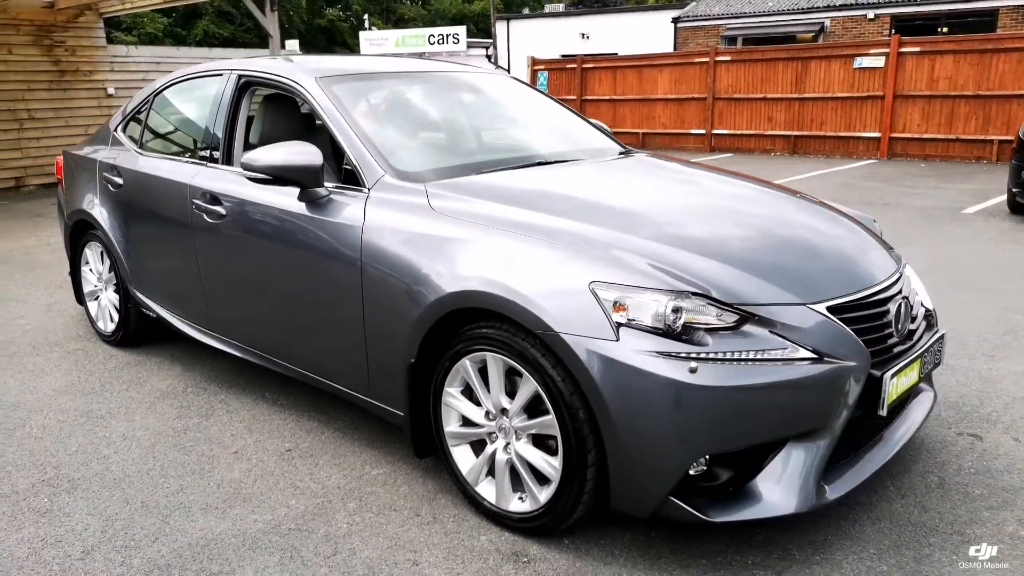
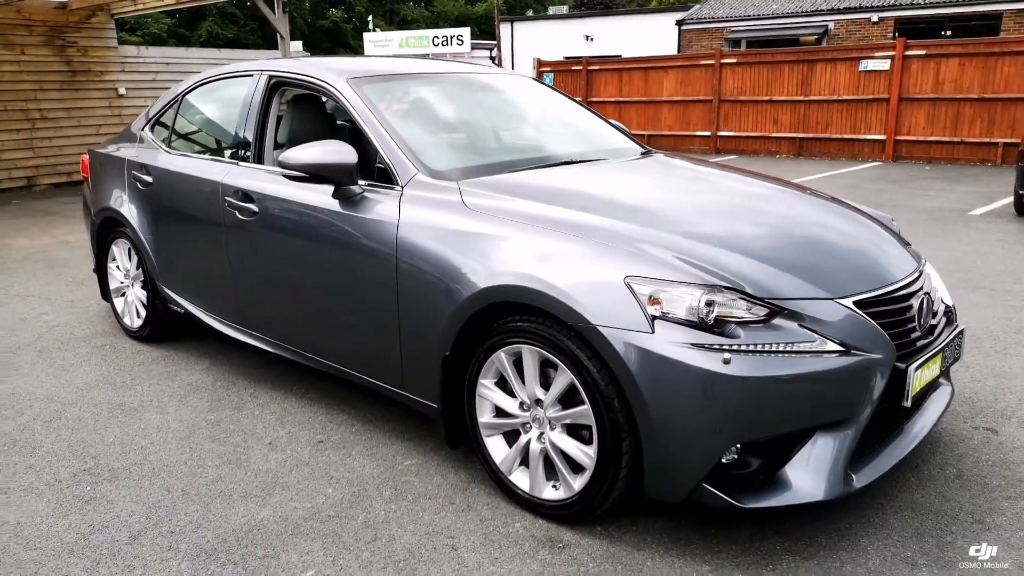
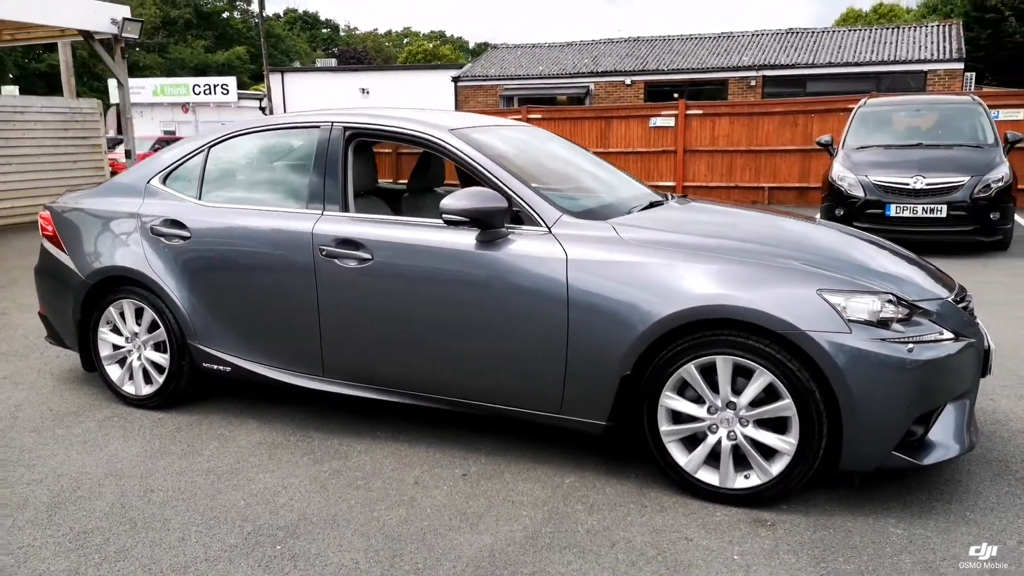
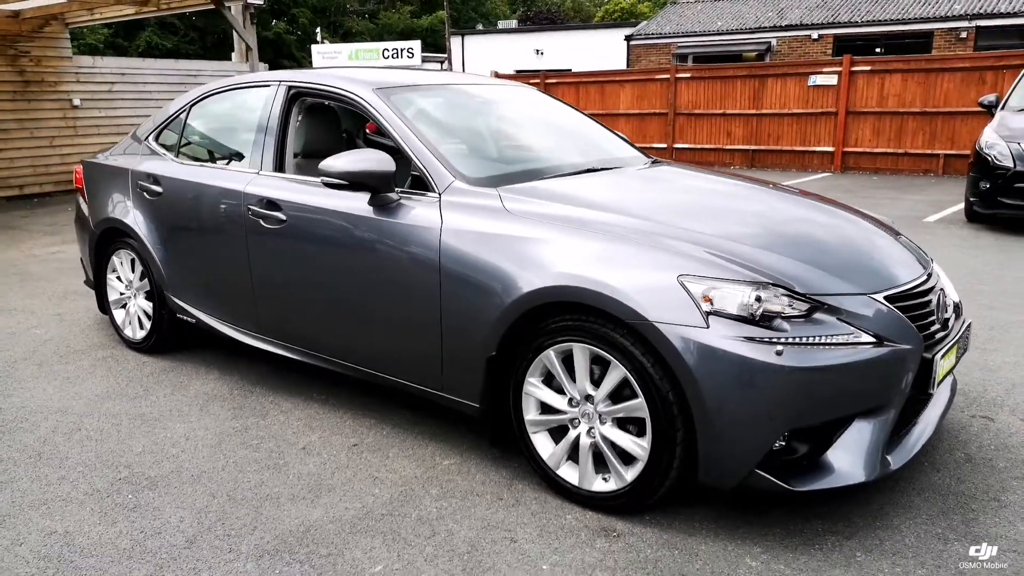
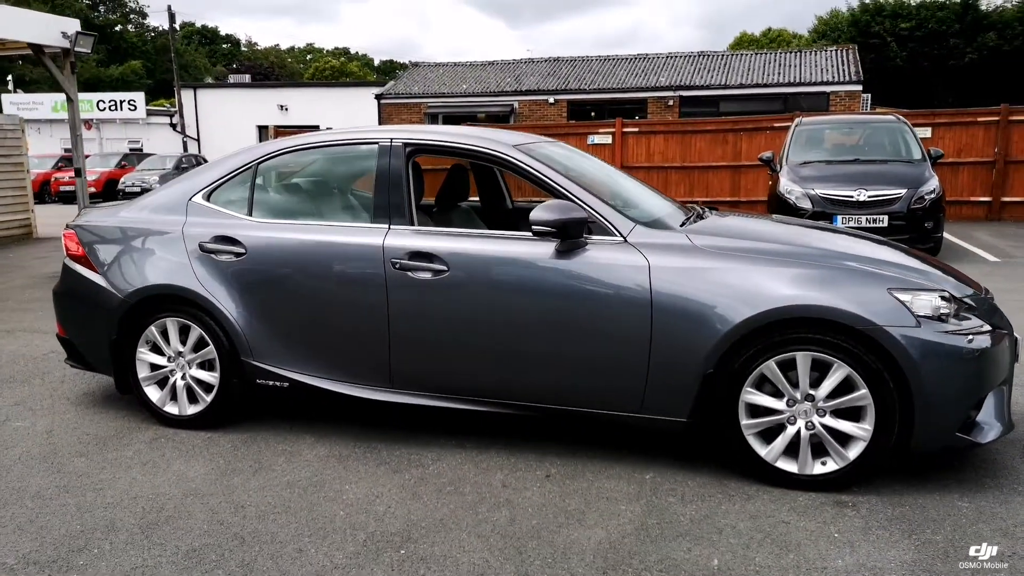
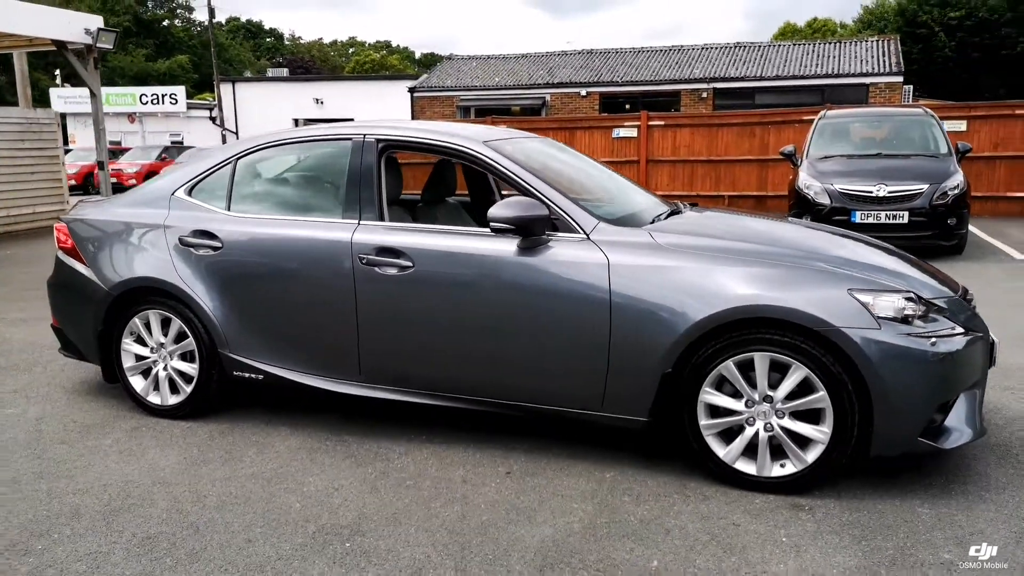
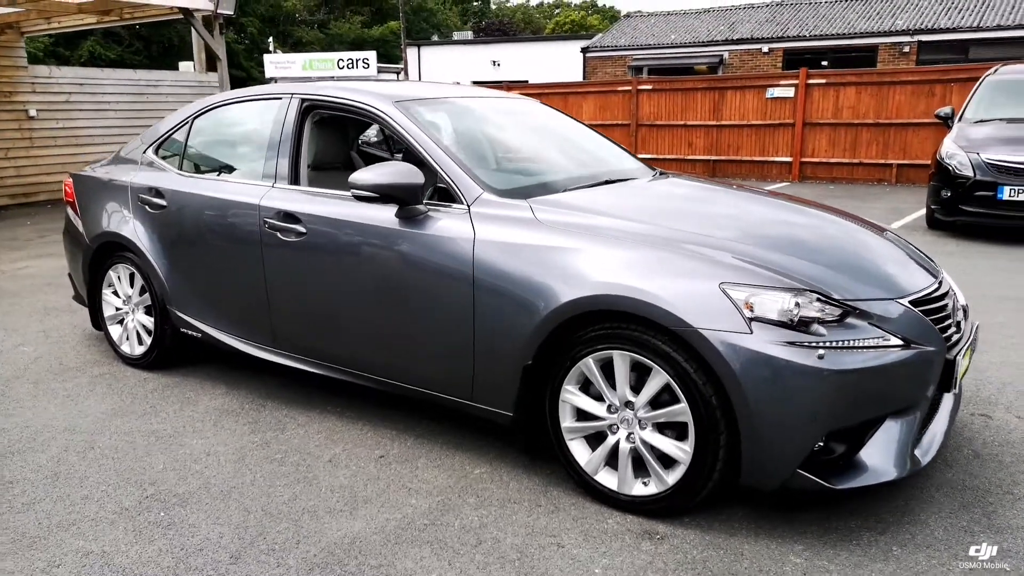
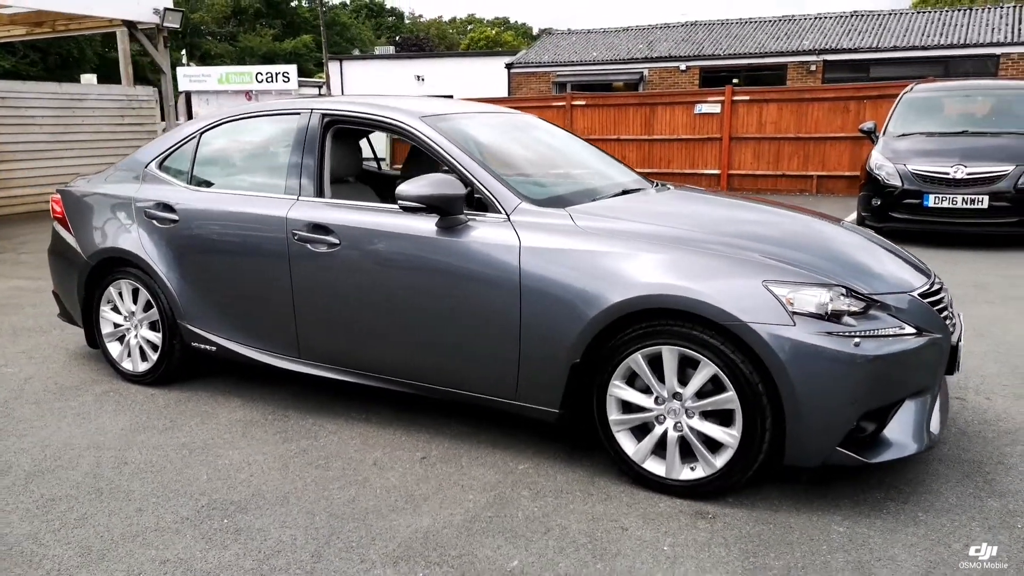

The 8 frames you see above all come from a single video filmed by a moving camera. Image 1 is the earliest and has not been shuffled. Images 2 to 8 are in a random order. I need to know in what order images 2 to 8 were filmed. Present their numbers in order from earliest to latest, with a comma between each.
2, 4, 7, 8, 3, 6, 5
